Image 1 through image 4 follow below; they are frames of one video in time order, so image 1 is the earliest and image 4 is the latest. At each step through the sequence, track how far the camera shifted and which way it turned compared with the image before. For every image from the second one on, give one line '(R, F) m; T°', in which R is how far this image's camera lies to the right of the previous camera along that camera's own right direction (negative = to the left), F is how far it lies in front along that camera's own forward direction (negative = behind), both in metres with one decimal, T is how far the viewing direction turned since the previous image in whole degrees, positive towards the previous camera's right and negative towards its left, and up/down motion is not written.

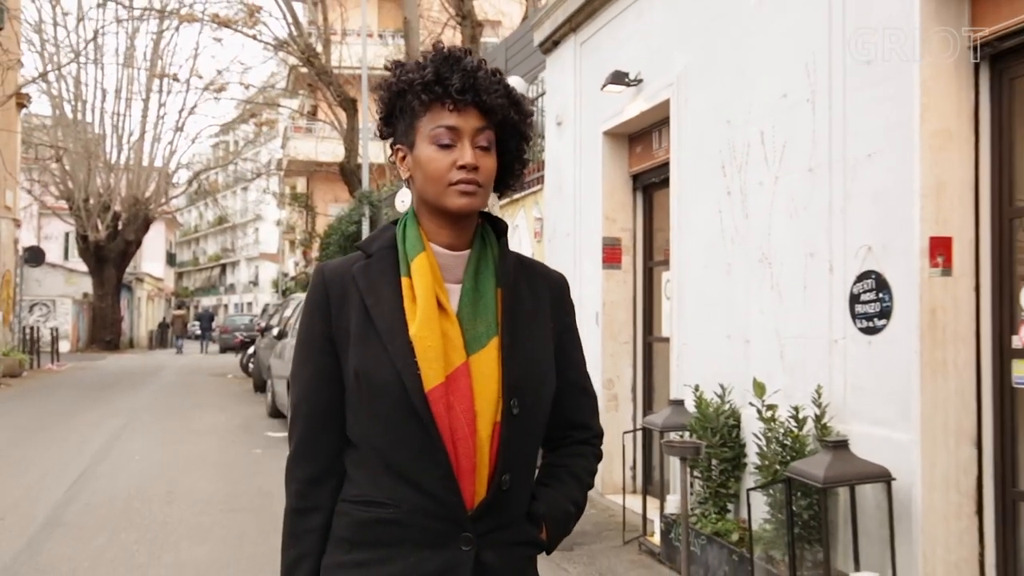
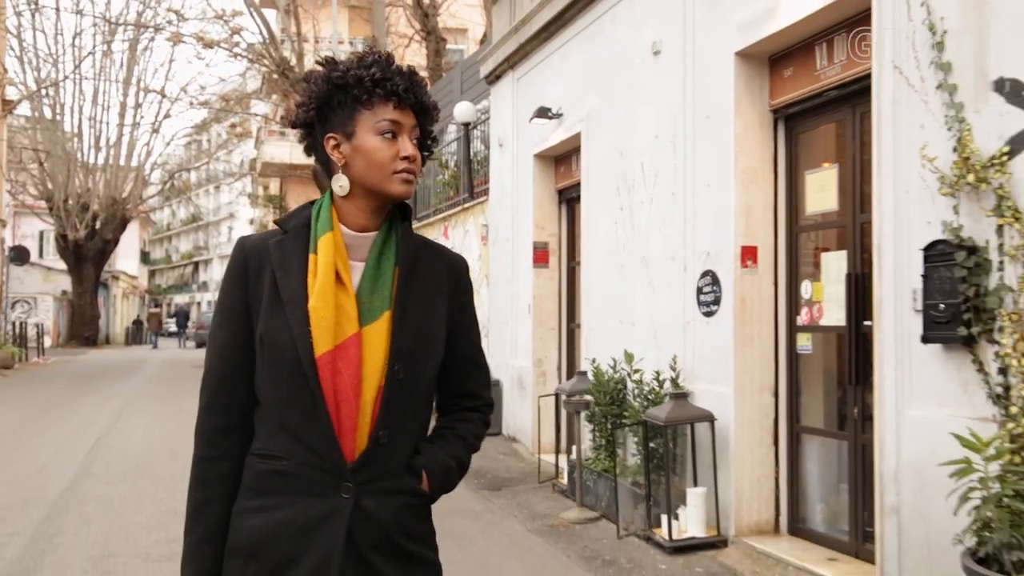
(+0.2, -1.7) m; +1°
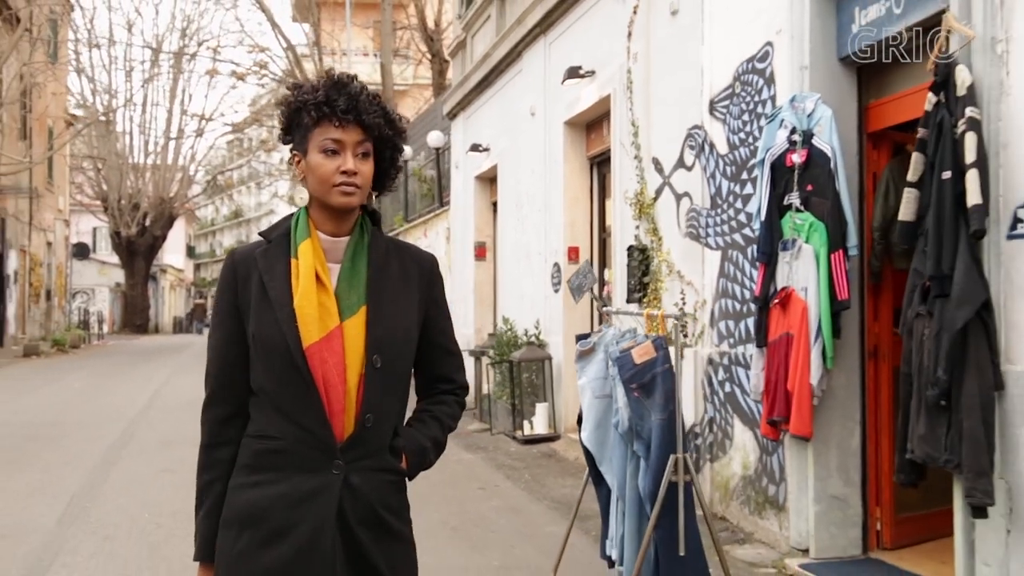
(+1.2, -3.4) m; -2°
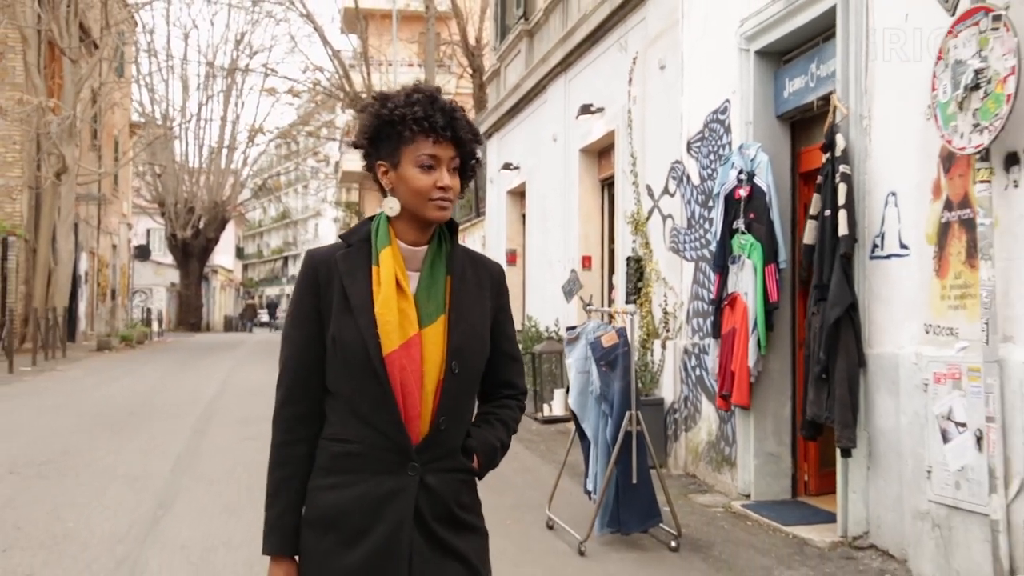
(+0.2, -1.6) m; -2°
